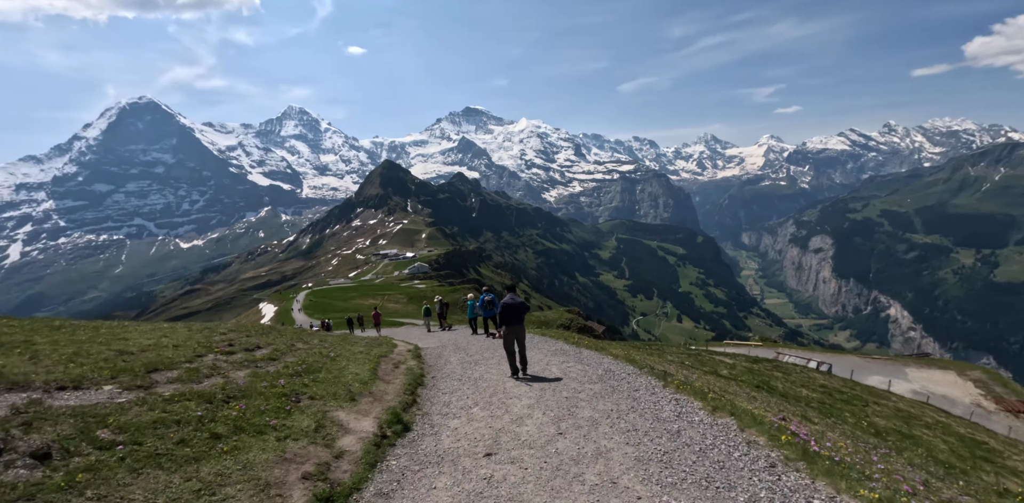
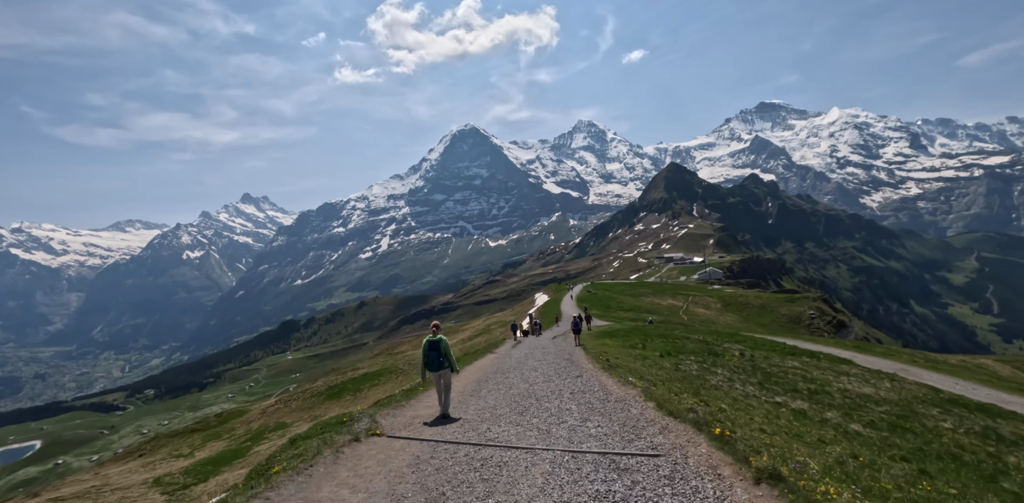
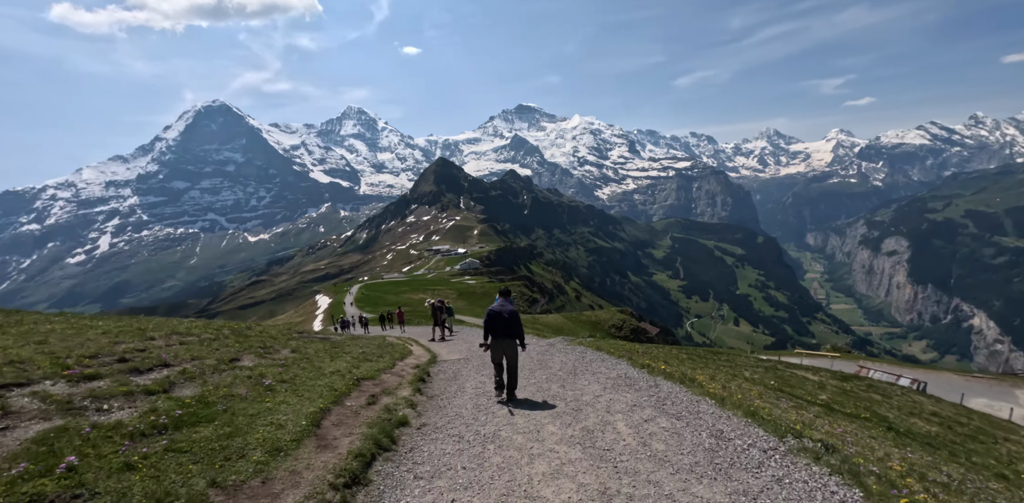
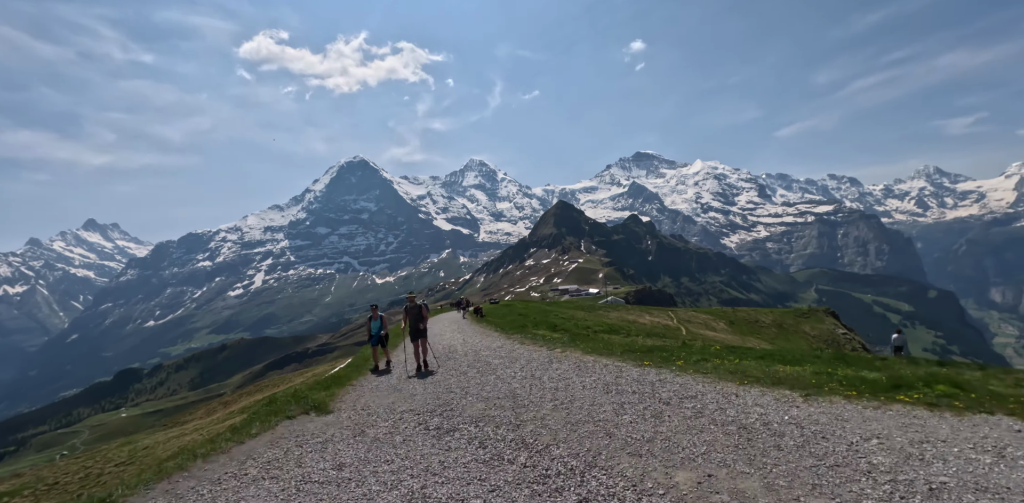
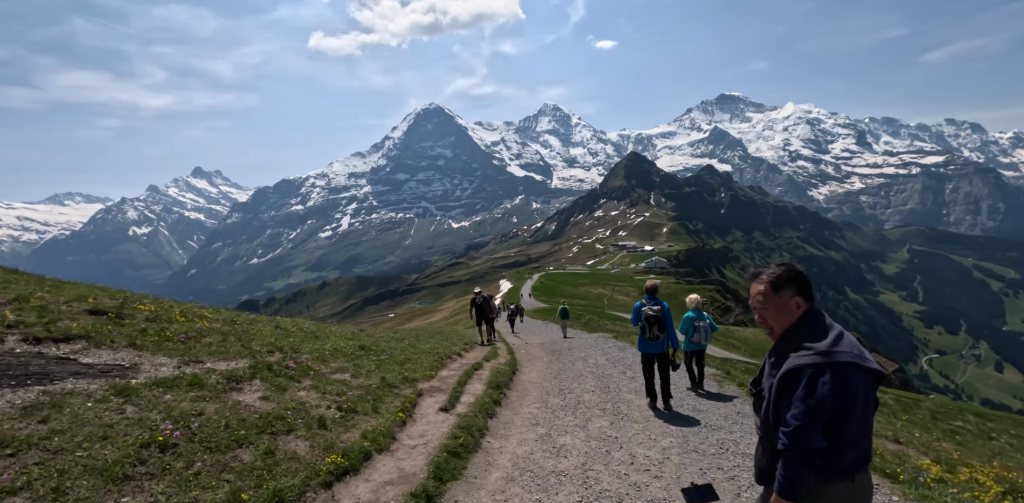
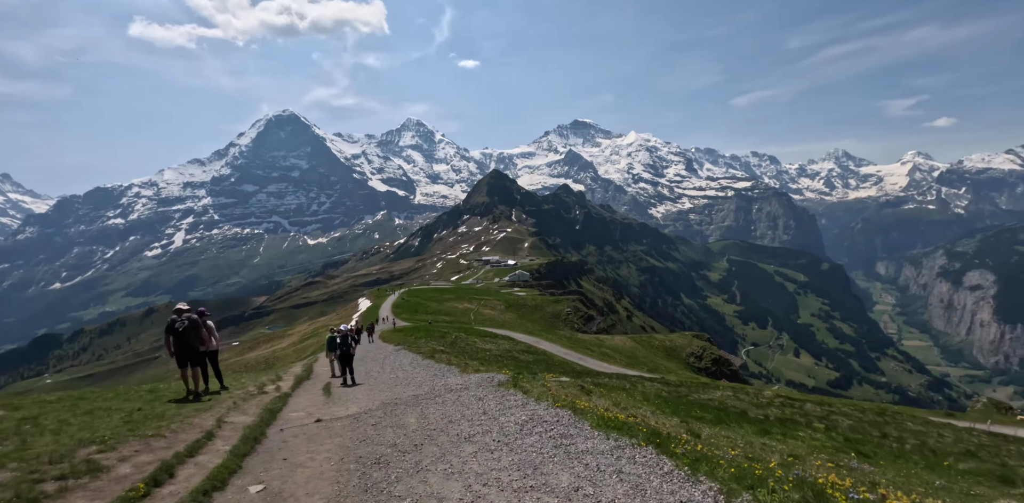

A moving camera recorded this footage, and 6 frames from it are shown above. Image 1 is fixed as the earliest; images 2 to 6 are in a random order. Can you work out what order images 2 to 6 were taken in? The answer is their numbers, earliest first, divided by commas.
3, 5, 6, 2, 4
